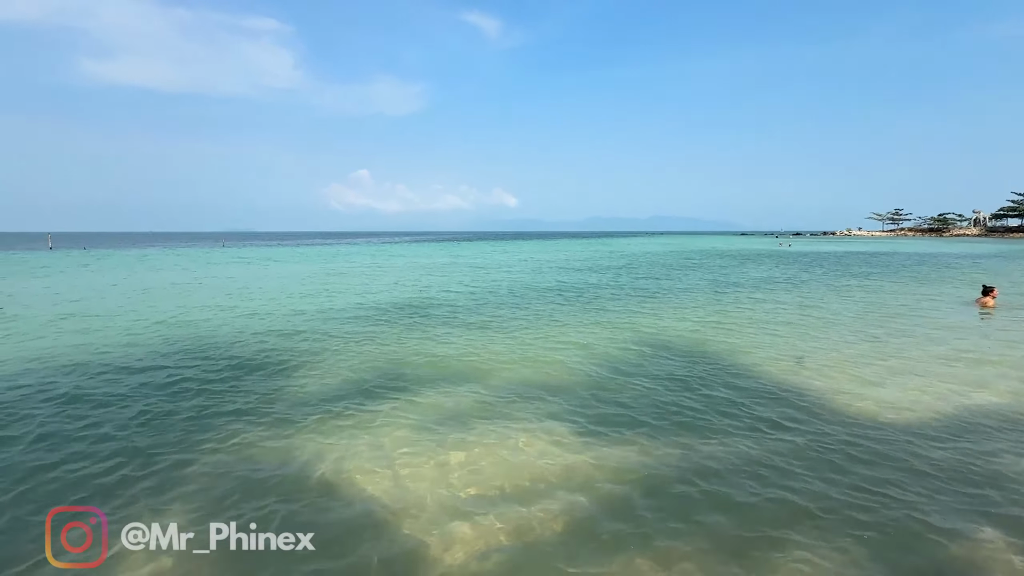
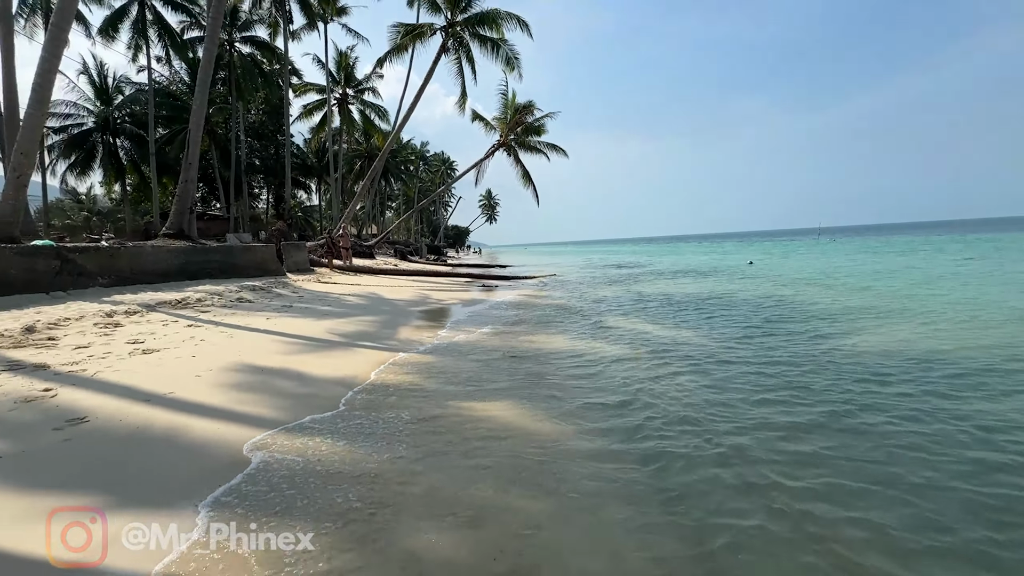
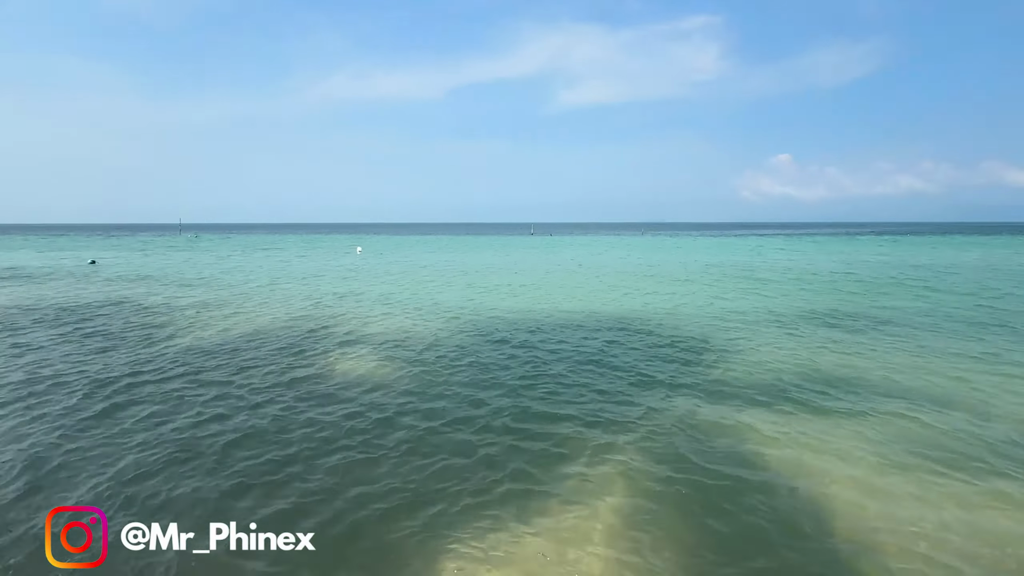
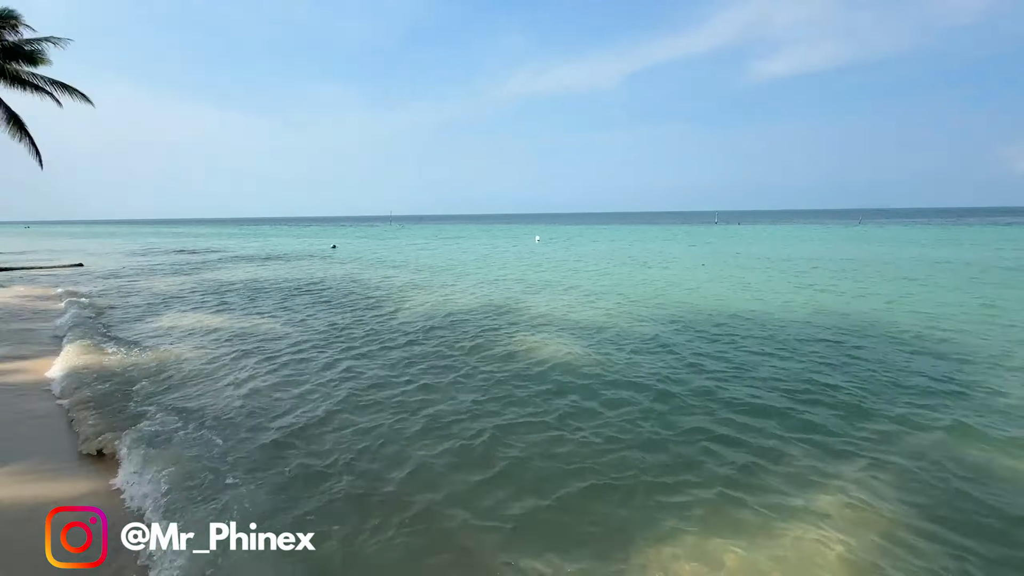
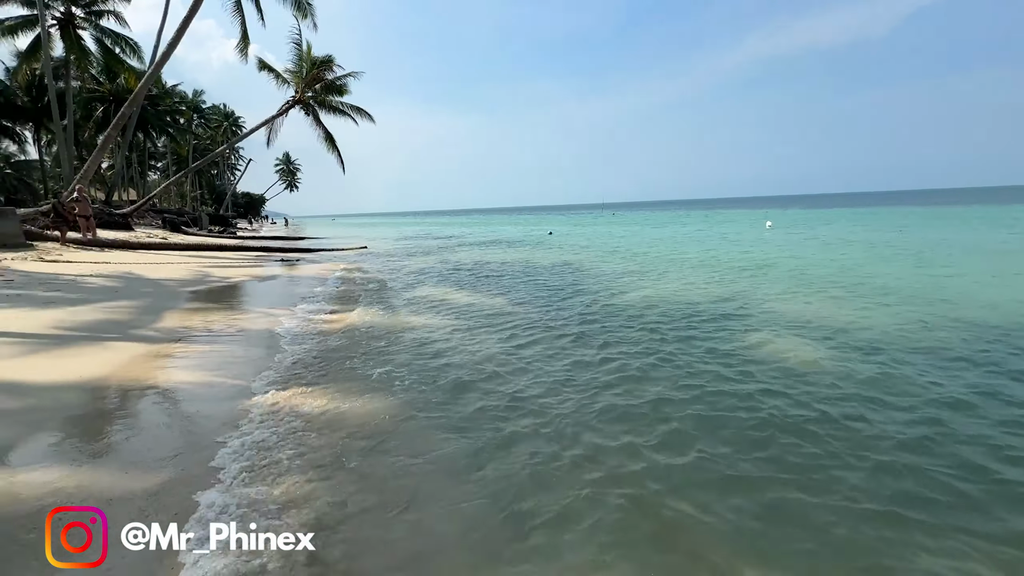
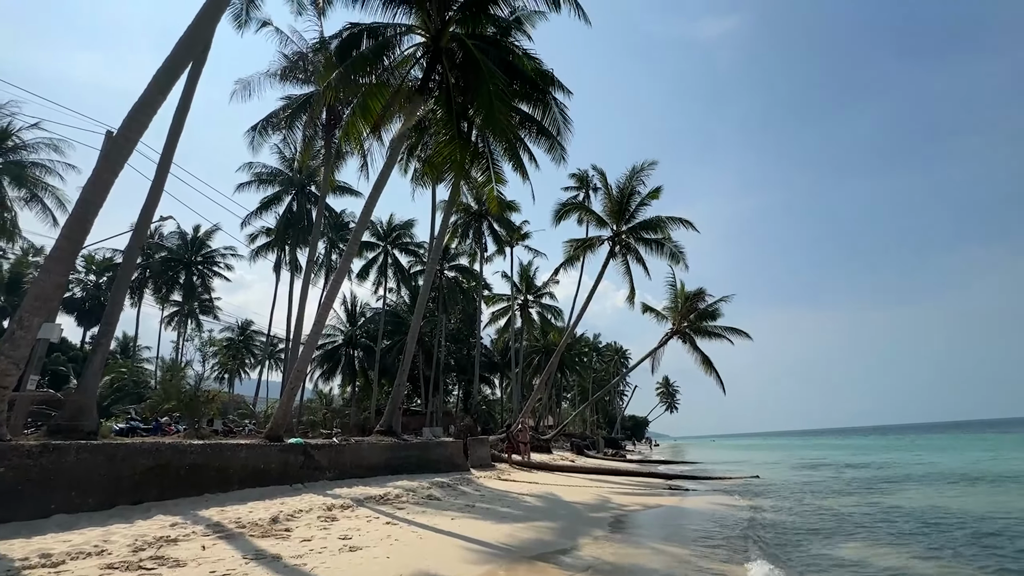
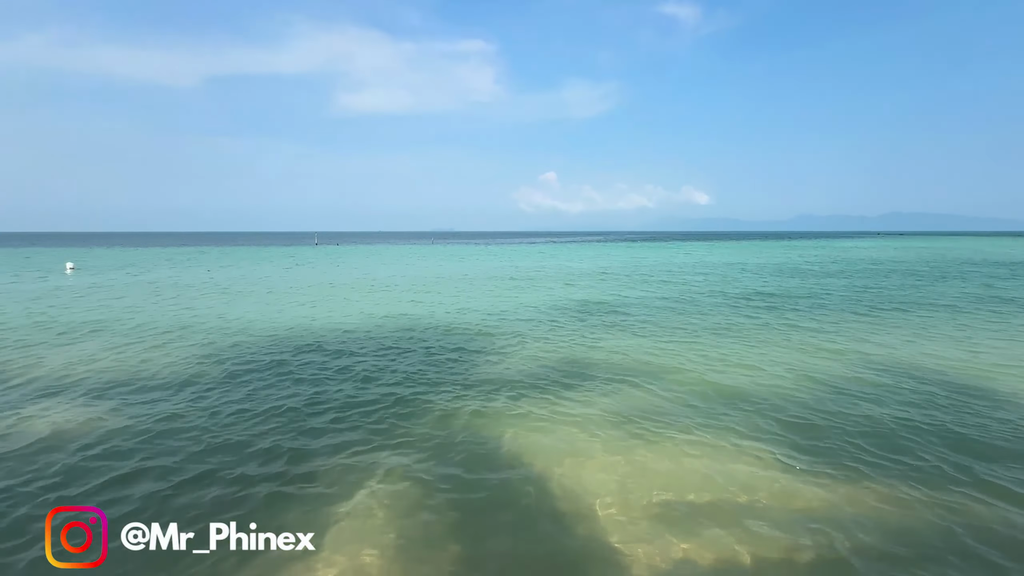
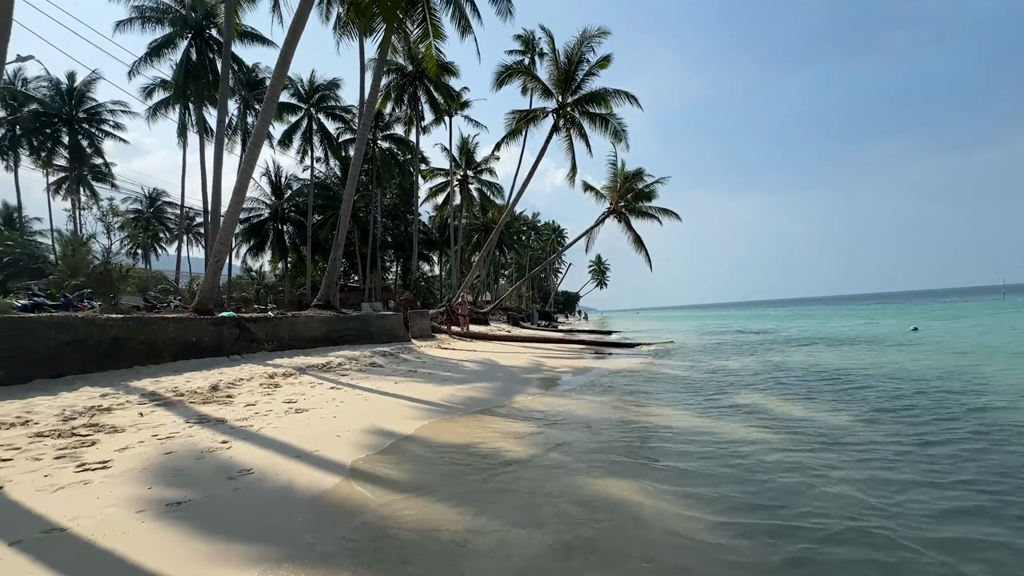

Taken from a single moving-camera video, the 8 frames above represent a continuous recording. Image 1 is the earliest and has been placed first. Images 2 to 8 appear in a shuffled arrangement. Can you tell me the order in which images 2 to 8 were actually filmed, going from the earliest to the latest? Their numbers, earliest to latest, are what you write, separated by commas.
7, 3, 4, 5, 2, 8, 6
